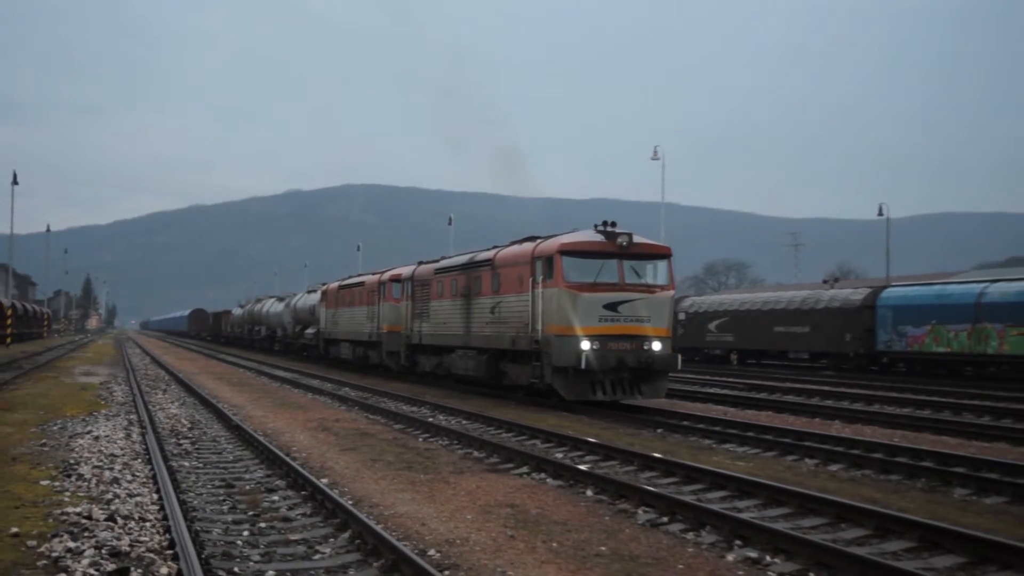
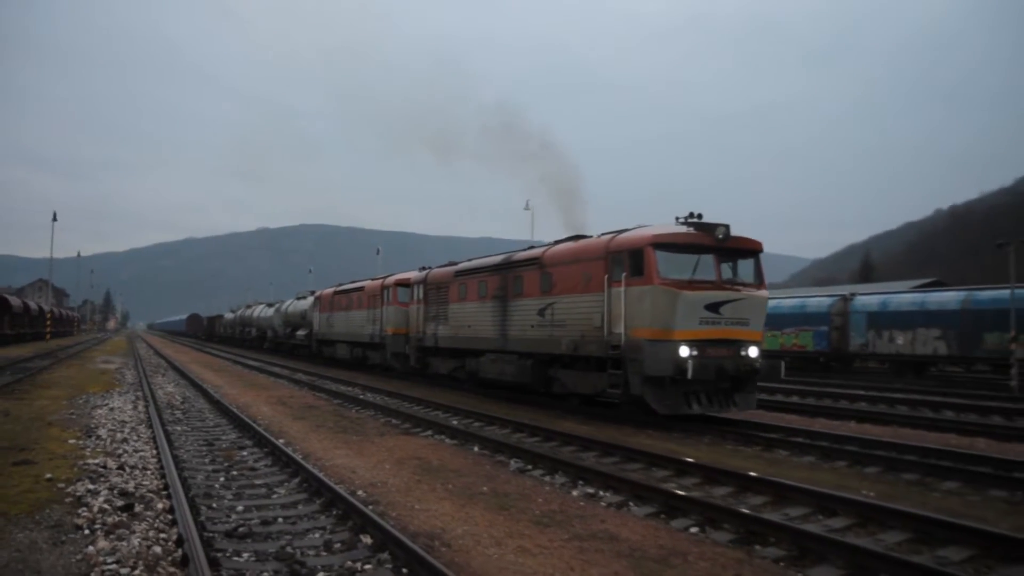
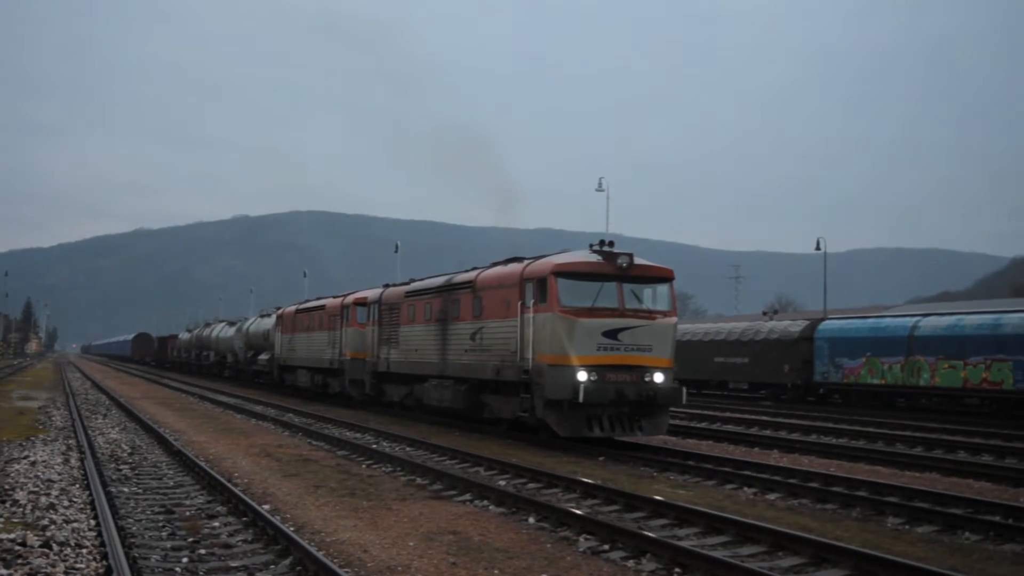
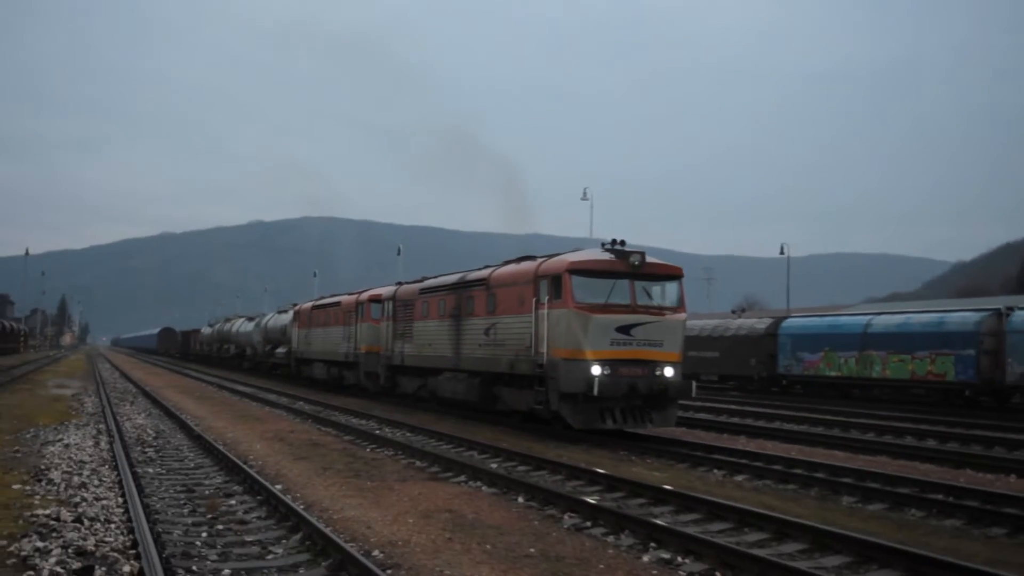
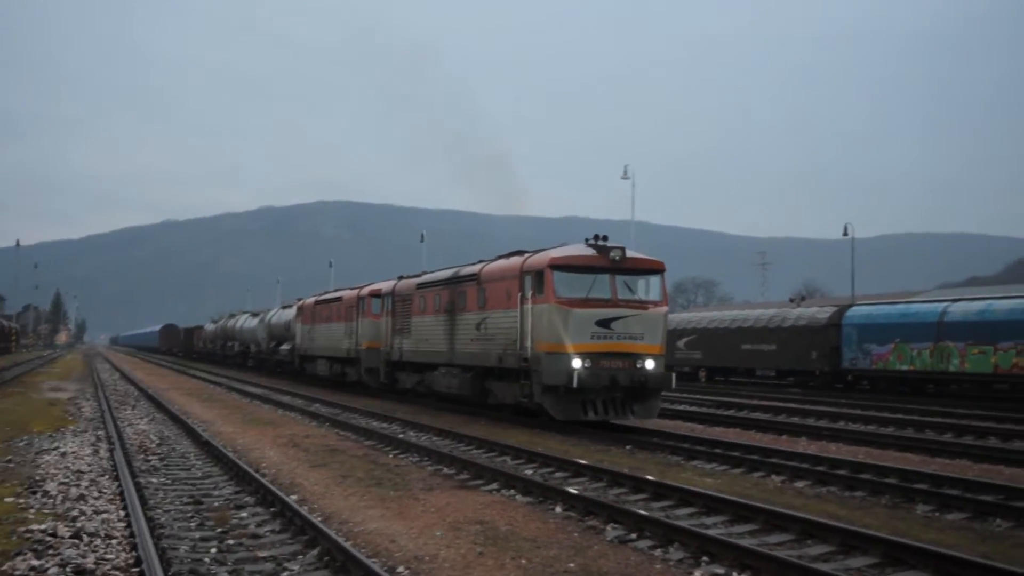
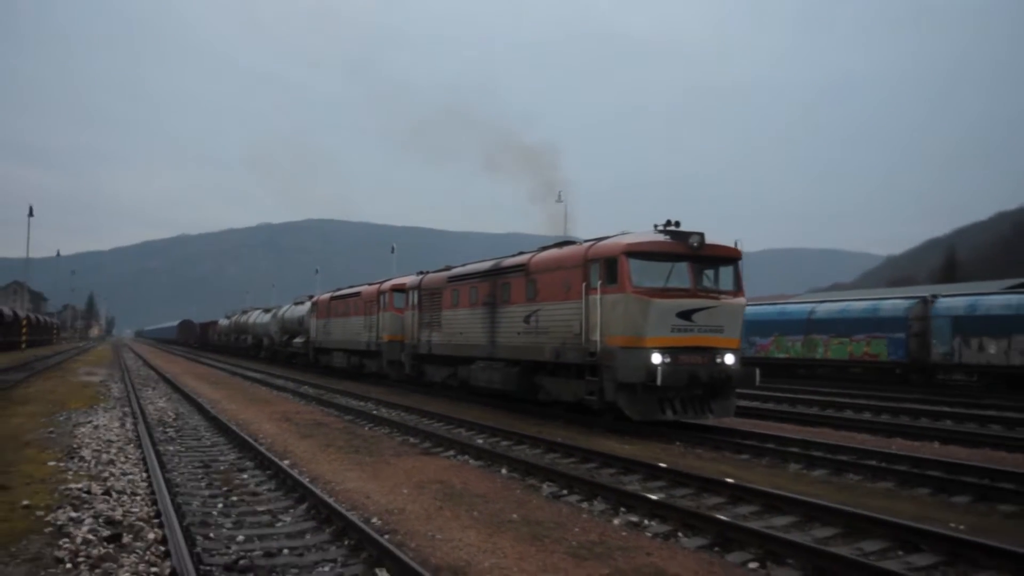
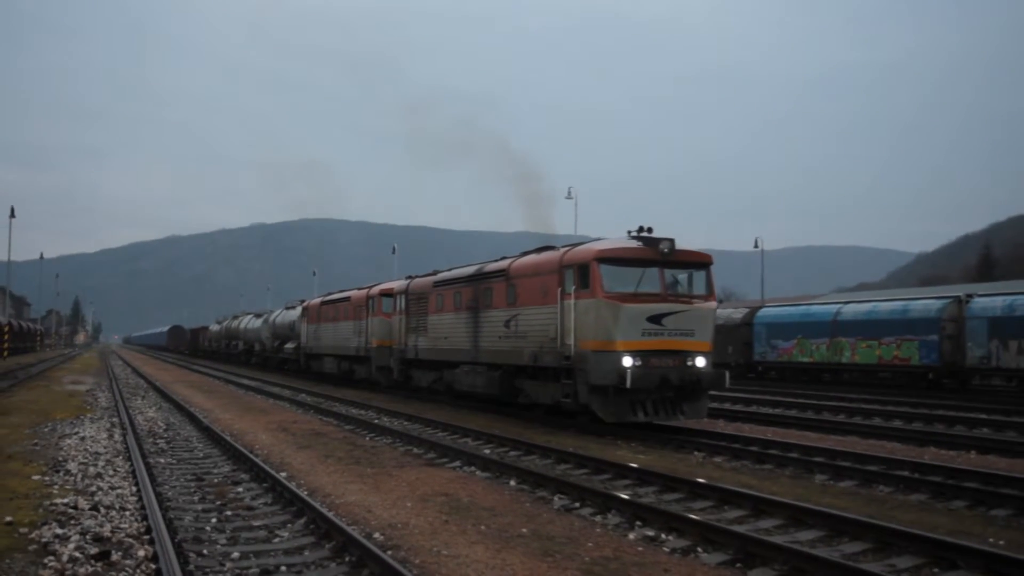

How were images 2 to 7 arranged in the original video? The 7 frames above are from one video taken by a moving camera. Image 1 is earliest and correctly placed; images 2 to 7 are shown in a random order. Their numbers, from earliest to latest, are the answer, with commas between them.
5, 3, 4, 7, 6, 2
